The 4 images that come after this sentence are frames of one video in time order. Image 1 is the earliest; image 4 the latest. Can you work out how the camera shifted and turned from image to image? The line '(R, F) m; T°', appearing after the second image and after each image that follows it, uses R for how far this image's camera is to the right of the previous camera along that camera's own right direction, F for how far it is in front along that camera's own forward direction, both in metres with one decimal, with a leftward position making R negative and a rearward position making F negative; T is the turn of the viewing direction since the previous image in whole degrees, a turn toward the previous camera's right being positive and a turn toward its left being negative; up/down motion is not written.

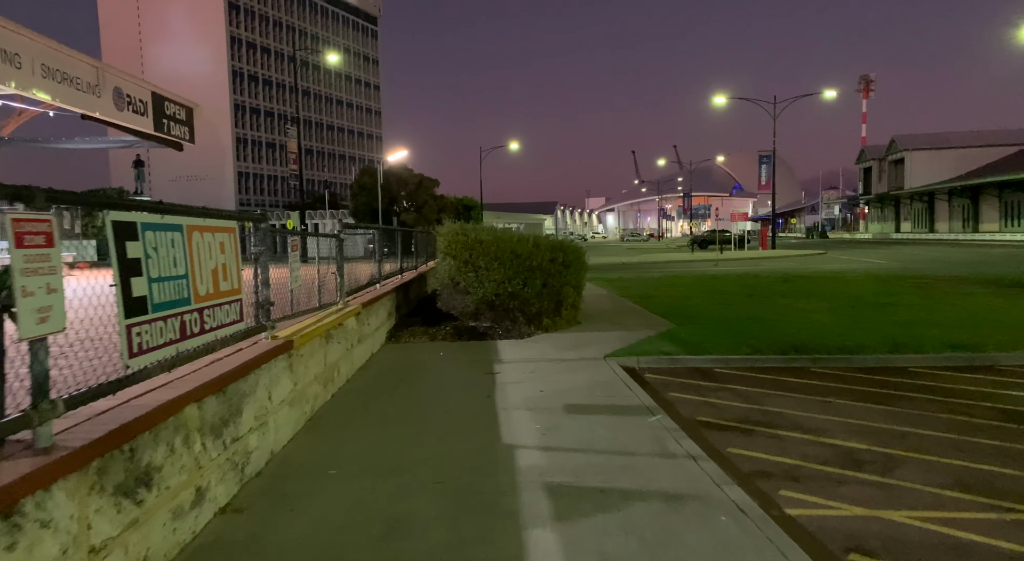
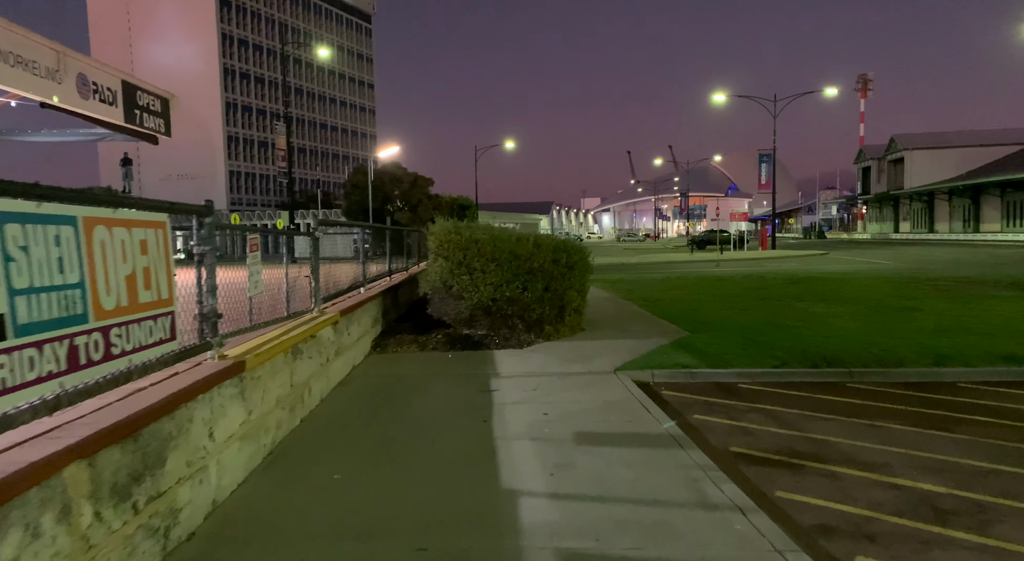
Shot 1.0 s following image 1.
(0.0, +1.0) m; 0°
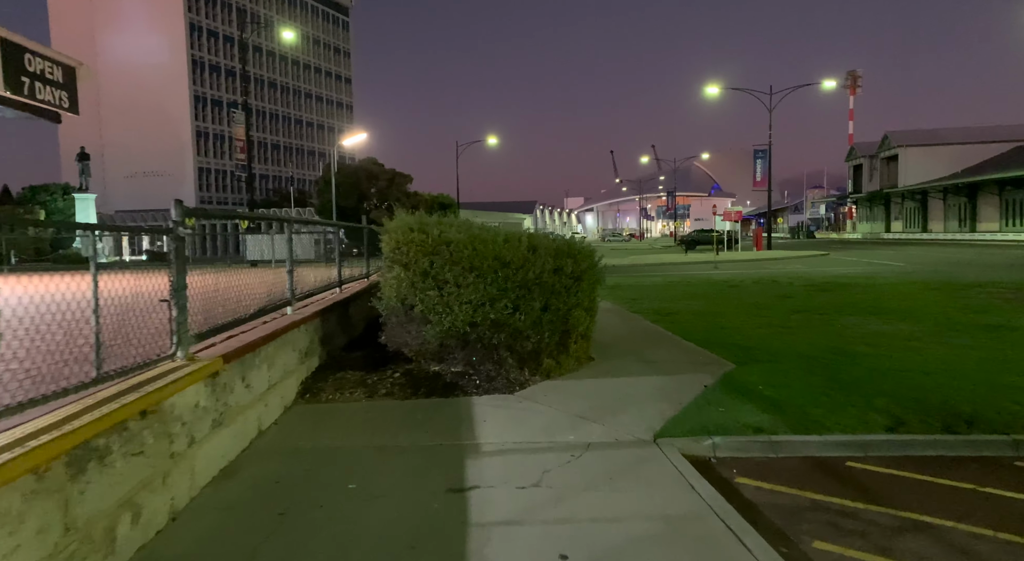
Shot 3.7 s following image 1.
(0.0, +2.8) m; +2°
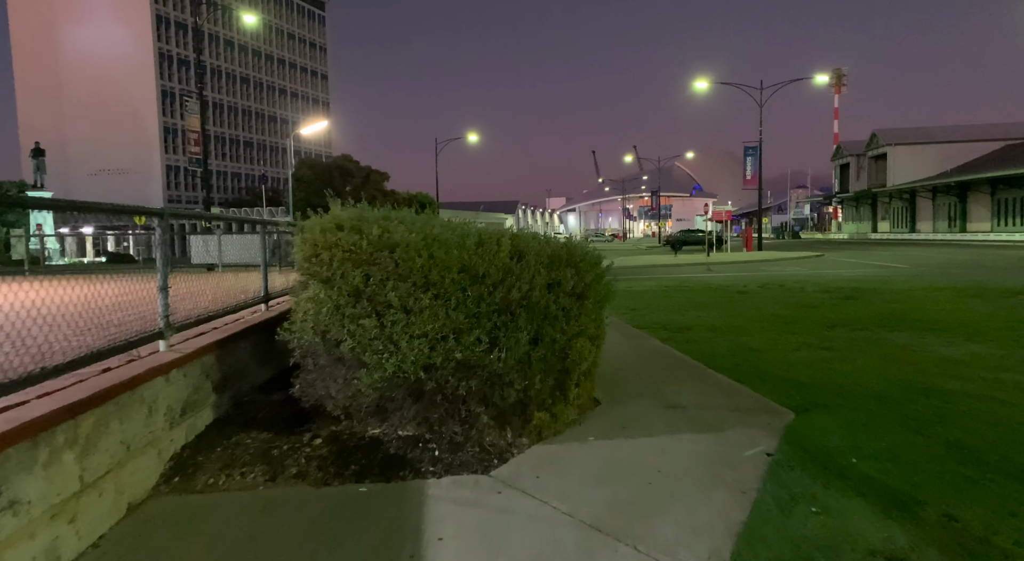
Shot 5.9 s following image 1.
(+0.1, +2.2) m; +2°
